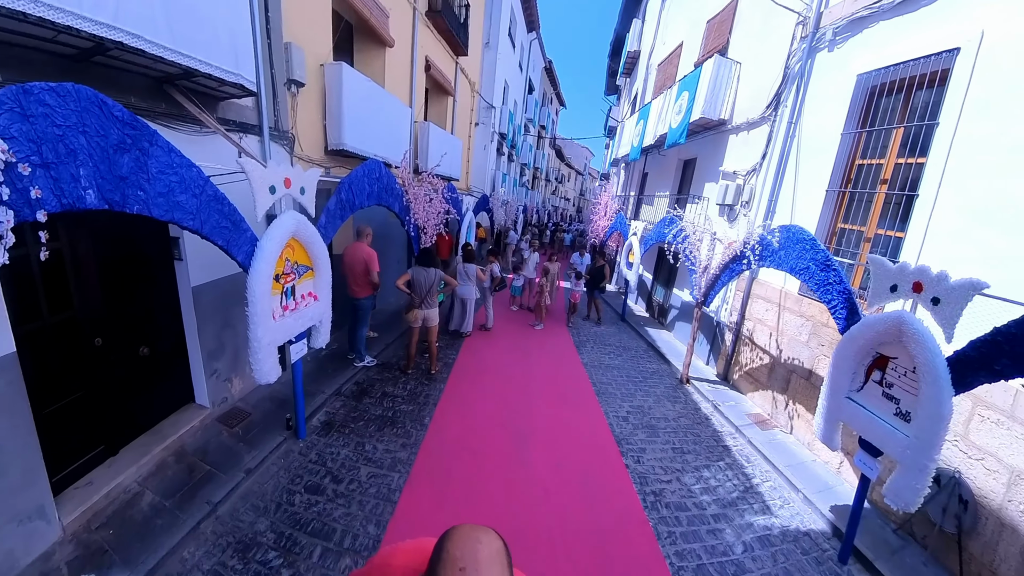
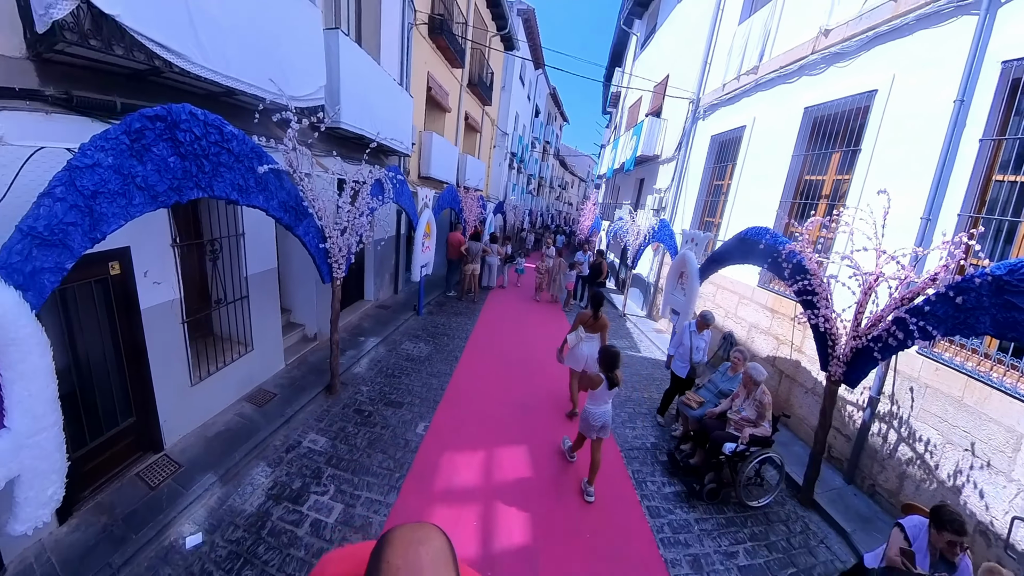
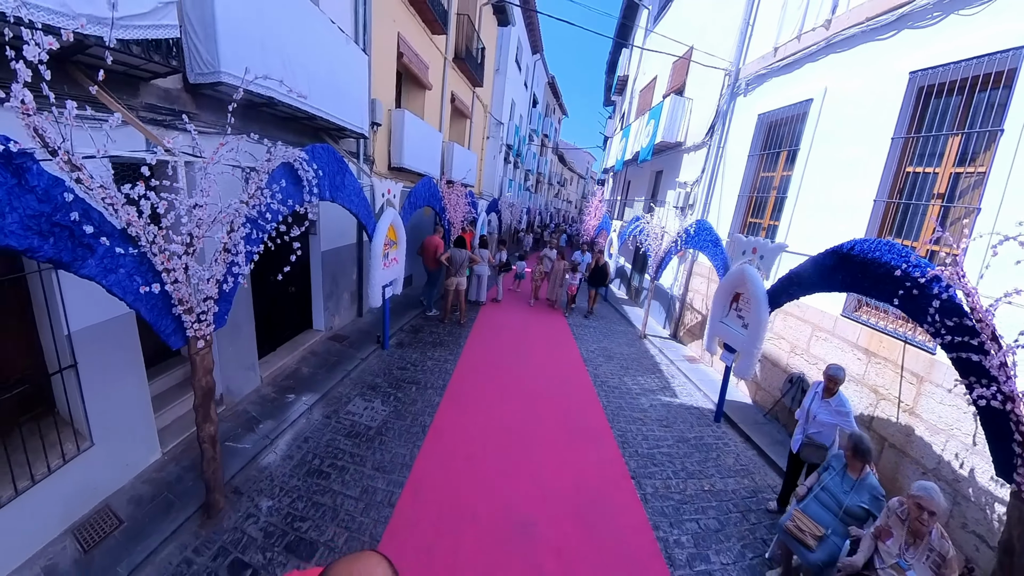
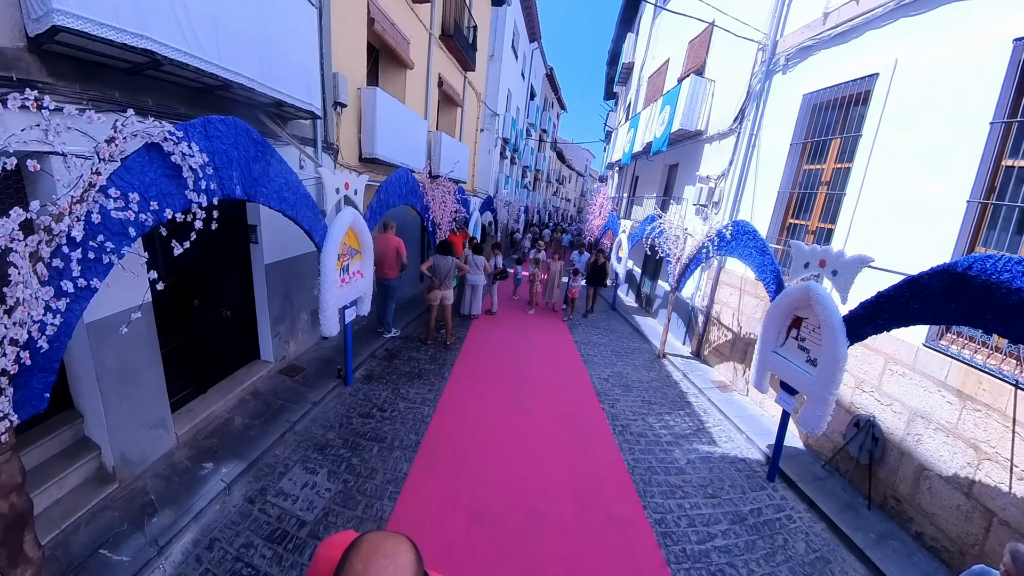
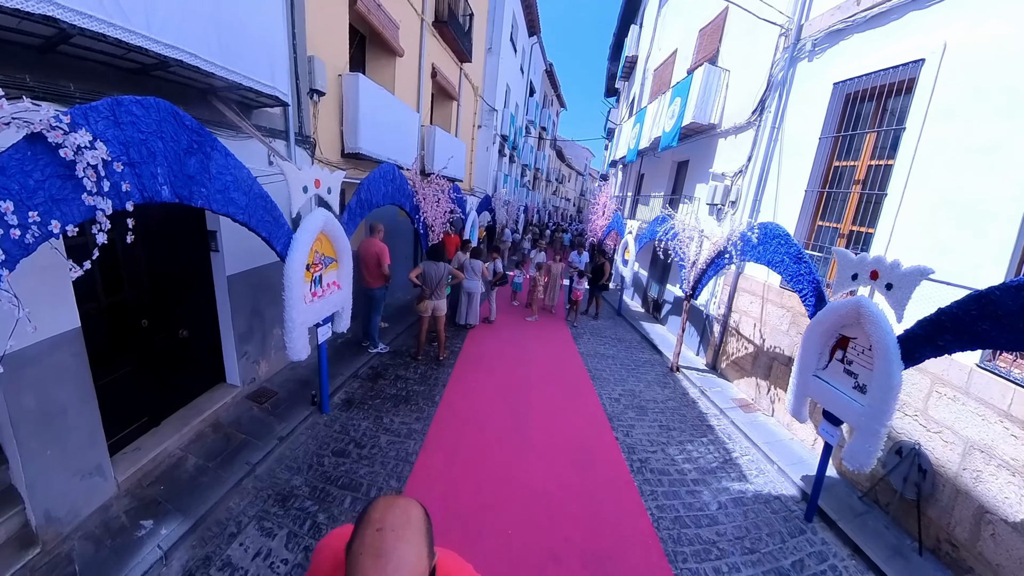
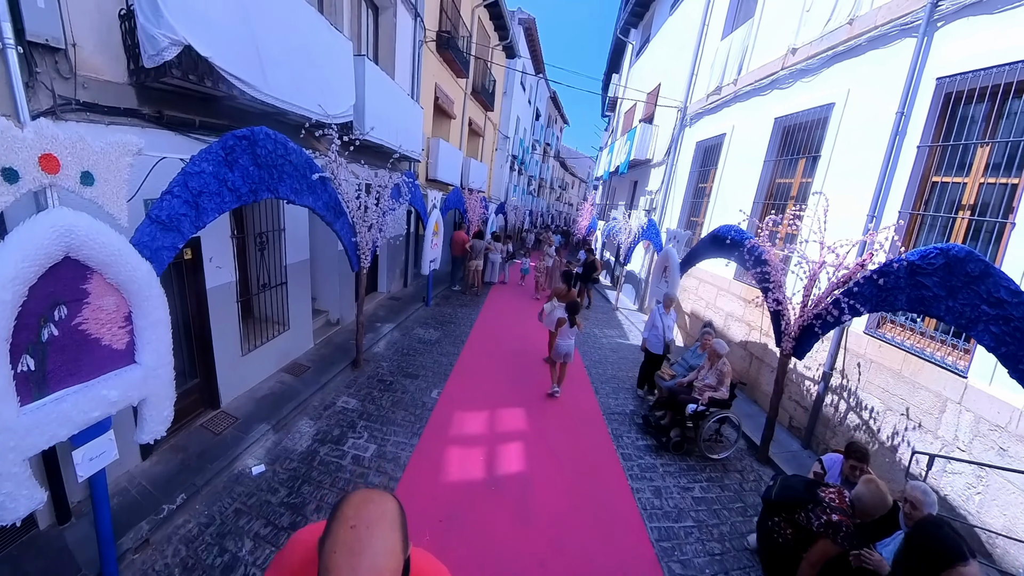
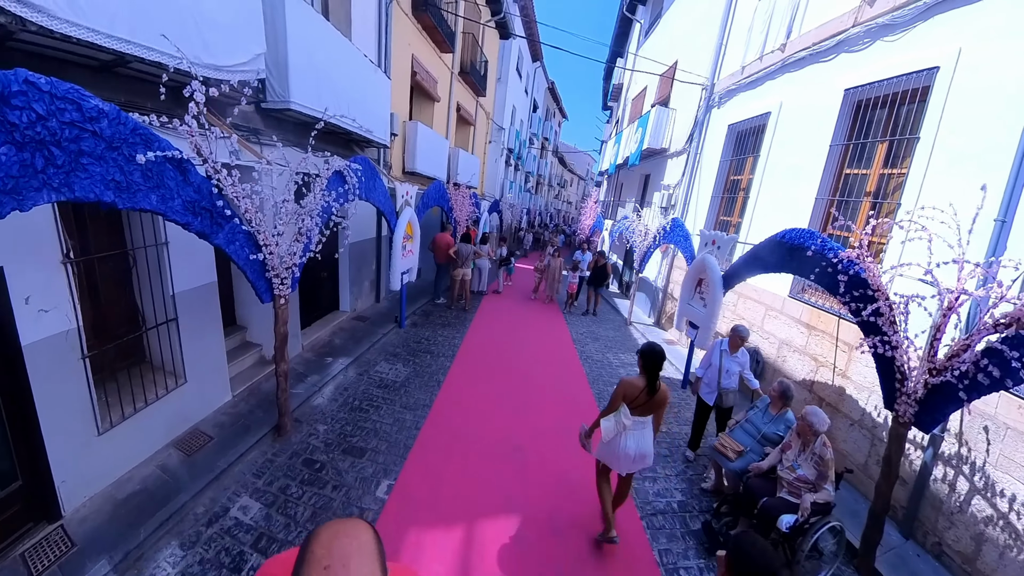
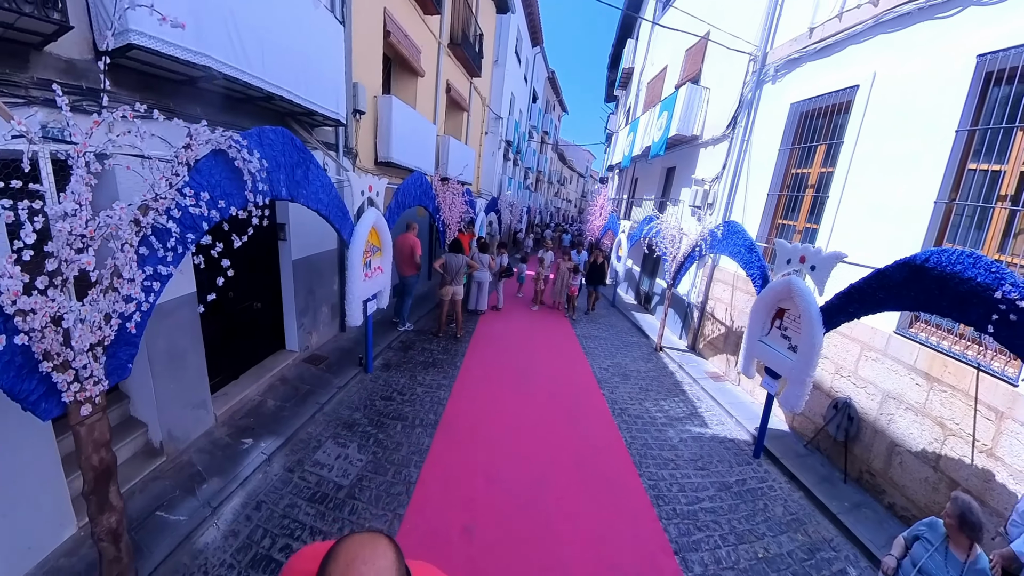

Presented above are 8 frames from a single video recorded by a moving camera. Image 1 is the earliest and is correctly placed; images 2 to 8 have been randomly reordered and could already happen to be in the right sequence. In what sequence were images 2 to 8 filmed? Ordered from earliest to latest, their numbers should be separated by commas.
5, 4, 8, 3, 7, 2, 6
